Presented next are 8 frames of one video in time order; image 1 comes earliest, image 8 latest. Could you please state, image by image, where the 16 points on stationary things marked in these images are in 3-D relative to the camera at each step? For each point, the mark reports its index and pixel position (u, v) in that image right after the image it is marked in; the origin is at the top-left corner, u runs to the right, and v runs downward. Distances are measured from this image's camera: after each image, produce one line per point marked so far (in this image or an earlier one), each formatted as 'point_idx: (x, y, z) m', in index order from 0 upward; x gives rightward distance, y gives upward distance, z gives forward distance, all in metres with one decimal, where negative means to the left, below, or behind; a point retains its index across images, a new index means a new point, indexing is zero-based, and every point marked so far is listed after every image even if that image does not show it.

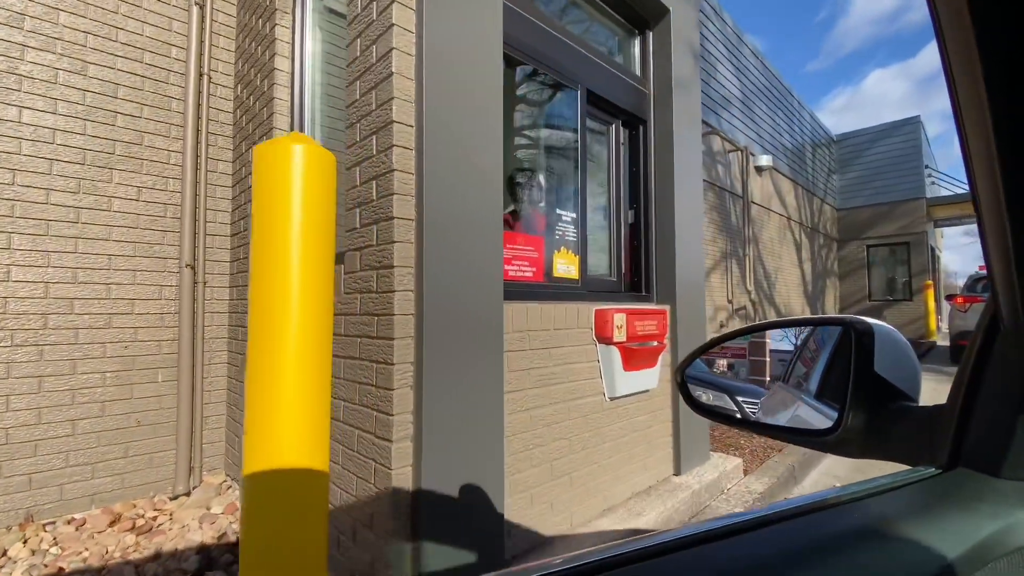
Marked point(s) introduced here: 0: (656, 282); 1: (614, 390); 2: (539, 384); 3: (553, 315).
0: (+1.2, 0.0, +4.5) m
1: (+0.7, -0.7, +3.7) m
2: (+0.2, -0.6, +3.3) m
3: (+0.2, -0.2, +3.4) m
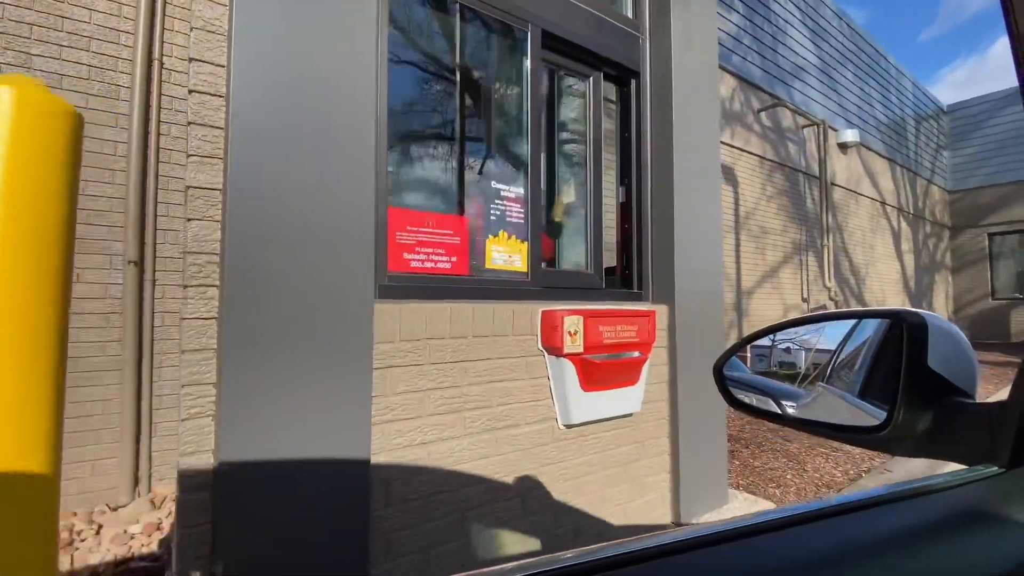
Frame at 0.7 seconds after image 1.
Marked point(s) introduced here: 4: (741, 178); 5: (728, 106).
0: (+0.9, +0.1, +3.6) m
1: (+0.3, -0.6, +2.9) m
2: (-0.3, -0.5, +2.5) m
3: (-0.2, -0.1, +2.6) m
4: (+3.3, +1.6, +8.2) m
5: (+2.9, +2.5, +7.8) m
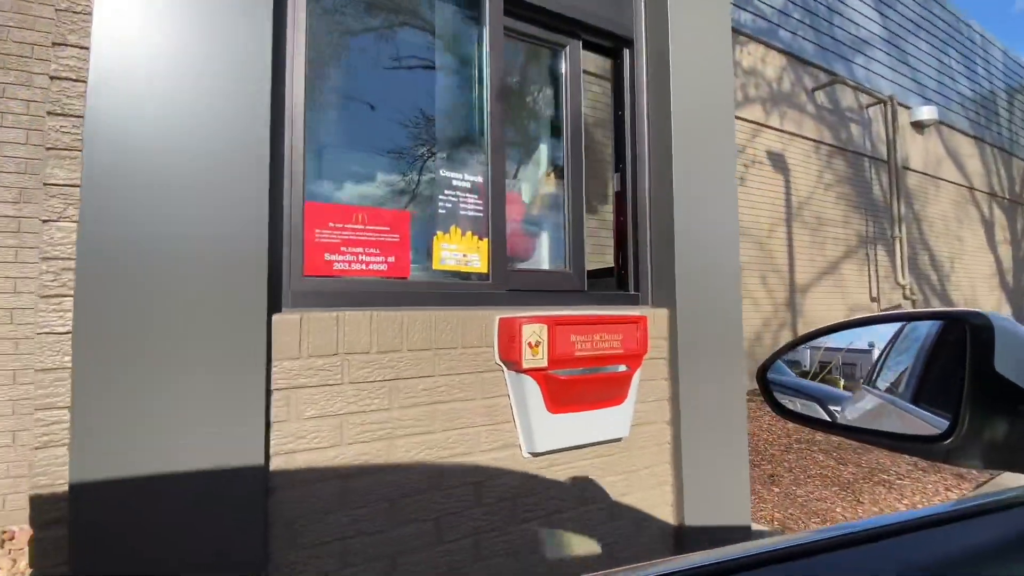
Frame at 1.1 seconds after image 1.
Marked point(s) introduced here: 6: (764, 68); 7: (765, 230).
0: (+0.8, +0.1, +3.0) m
1: (+0.1, -0.7, +2.4) m
2: (-0.5, -0.6, +2.1) m
3: (-0.4, -0.2, +2.2) m
4: (+3.6, +1.6, +7.4) m
5: (+3.2, +2.5, +7.1) m
6: (+3.1, +2.7, +7.0) m
7: (+3.1, +0.7, +7.1) m
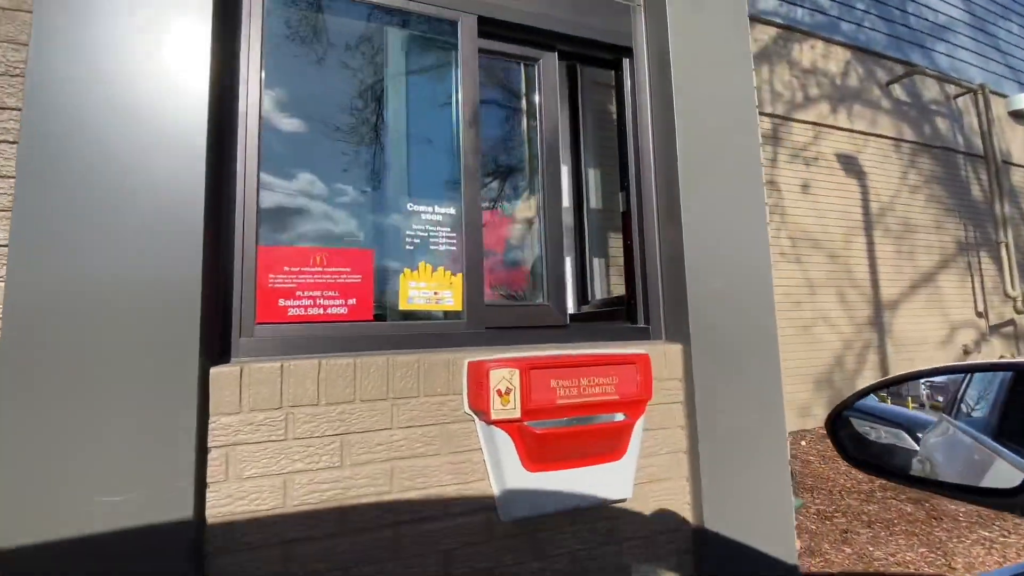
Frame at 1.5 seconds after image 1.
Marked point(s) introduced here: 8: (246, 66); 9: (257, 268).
0: (+0.7, -0.1, +2.7) m
1: (0.0, -0.8, +2.1) m
2: (-0.7, -0.7, +2.0) m
3: (-0.6, -0.3, +2.0) m
4: (+4.1, +1.4, +6.6) m
5: (+3.7, +2.3, +6.4) m
6: (+3.5, +2.5, +6.4) m
7: (+3.6, +0.5, +6.3) m
8: (-1.0, +0.8, +2.2) m
9: (-1.0, +0.1, +2.1) m
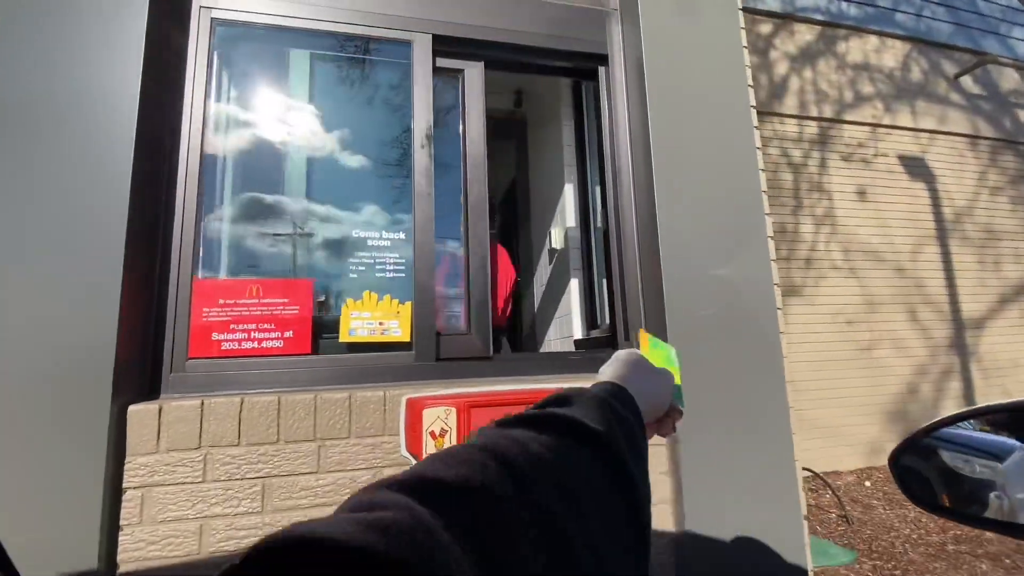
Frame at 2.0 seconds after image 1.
0: (+0.6, -0.2, +2.4) m
1: (-0.2, -0.9, +1.9) m
2: (-0.9, -0.8, +1.8) m
3: (-0.8, -0.4, +1.9) m
4: (+4.4, +1.2, +5.9) m
5: (+4.0, +2.1, +5.8) m
6: (+3.7, +2.3, +5.8) m
7: (+3.9, +0.4, +5.7) m
8: (-1.3, +0.7, +2.2) m
9: (-1.2, -0.1, +2.1) m
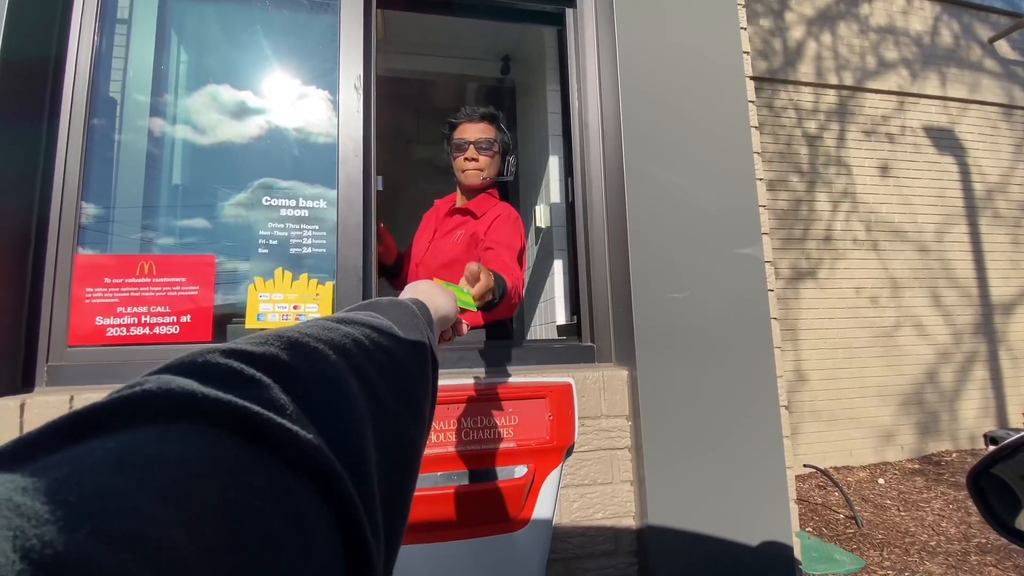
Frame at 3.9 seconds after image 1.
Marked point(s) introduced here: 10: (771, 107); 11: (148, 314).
0: (+0.4, -0.1, +2.1) m
1: (-0.4, -0.8, +1.6) m
2: (-1.1, -0.8, +1.6) m
3: (-1.0, -0.4, +1.6) m
4: (+4.4, +1.4, +5.4) m
5: (+3.9, +2.3, +5.3) m
6: (+3.7, +2.5, +5.3) m
7: (+3.8, +0.5, +5.2) m
8: (-1.5, +0.8, +1.9) m
9: (-1.4, 0.0, +1.8) m
10: (+2.2, +1.6, +5.0) m
11: (-1.2, -0.1, +1.8) m
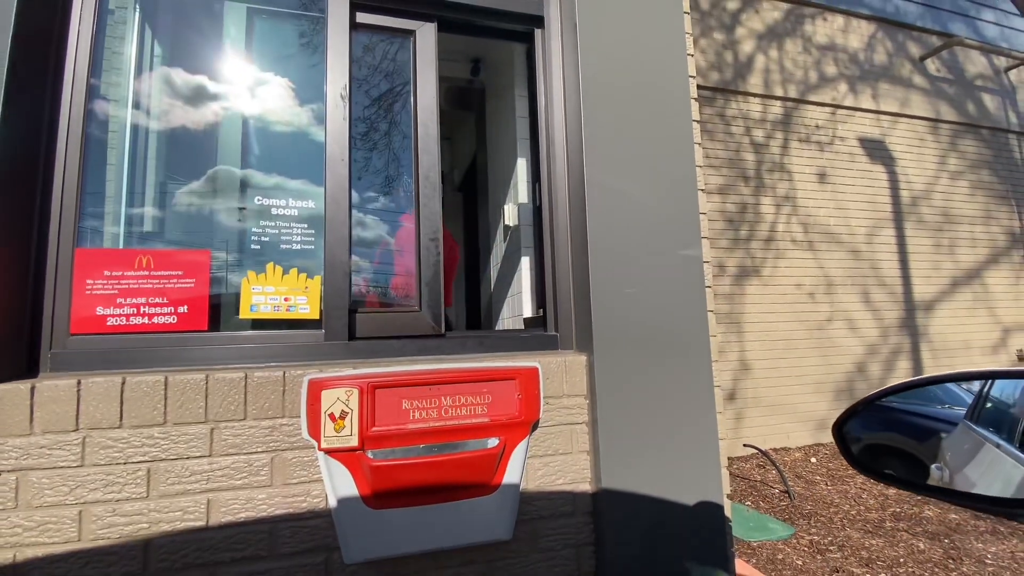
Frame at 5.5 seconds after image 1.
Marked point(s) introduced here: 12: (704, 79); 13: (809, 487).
0: (+0.3, -0.1, +2.3) m
1: (-0.5, -0.8, +1.8) m
2: (-1.2, -0.7, +1.7) m
3: (-1.1, -0.3, +1.8) m
4: (+4.0, +1.4, +5.9) m
5: (+3.5, +2.3, +5.8) m
6: (+3.3, +2.5, +5.7) m
7: (+3.5, +0.6, +5.7) m
8: (-1.6, +0.8, +2.0) m
9: (-1.5, 0.0, +1.9) m
10: (+1.9, +1.6, +5.3) m
11: (-1.3, -0.1, +2.0) m
12: (+1.7, +1.9, +5.2) m
13: (+2.3, -1.5, +4.4) m
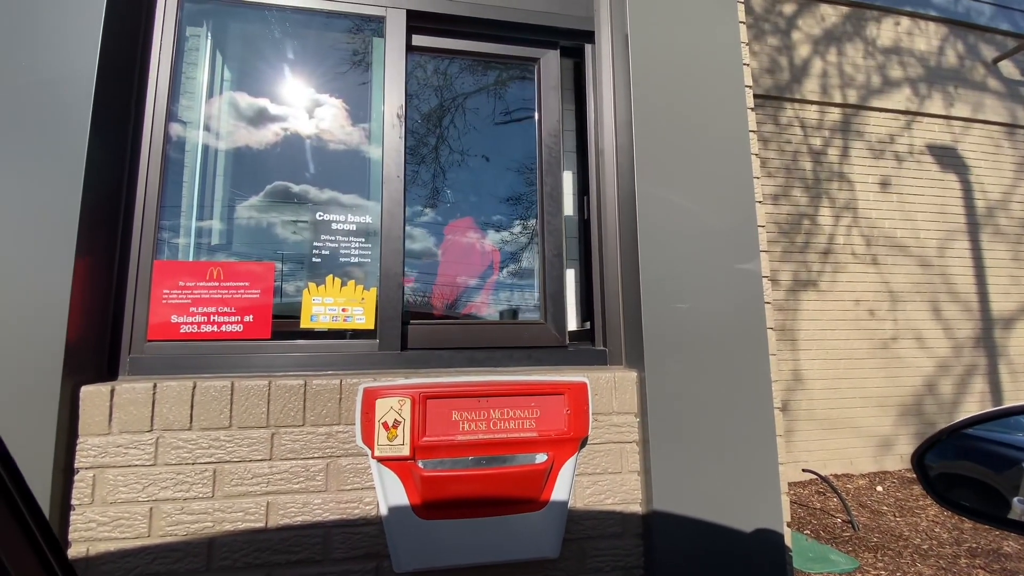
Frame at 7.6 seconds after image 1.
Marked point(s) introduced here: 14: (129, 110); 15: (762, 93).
0: (+0.5, -0.1, +2.3) m
1: (-0.4, -0.9, +1.9) m
2: (-1.0, -0.8, +1.8) m
3: (-0.9, -0.4, +1.9) m
4: (+4.5, +1.2, +5.6) m
5: (+4.0, +2.1, +5.5) m
6: (+3.8, +2.3, +5.5) m
7: (+4.0, +0.4, +5.4) m
8: (-1.4, +0.8, +2.2) m
9: (-1.3, 0.0, +2.1) m
10: (+2.4, +1.5, +5.2) m
11: (-1.1, -0.1, +2.1) m
12: (+2.2, +1.8, +5.1) m
13: (+2.6, -1.7, +4.1) m
14: (-1.4, +0.7, +2.1) m
15: (+2.2, +1.7, +5.1) m
